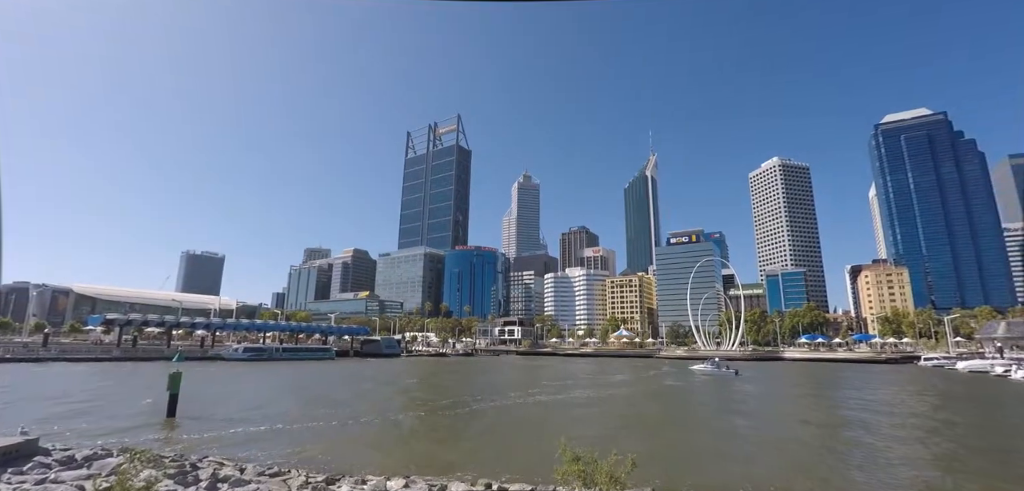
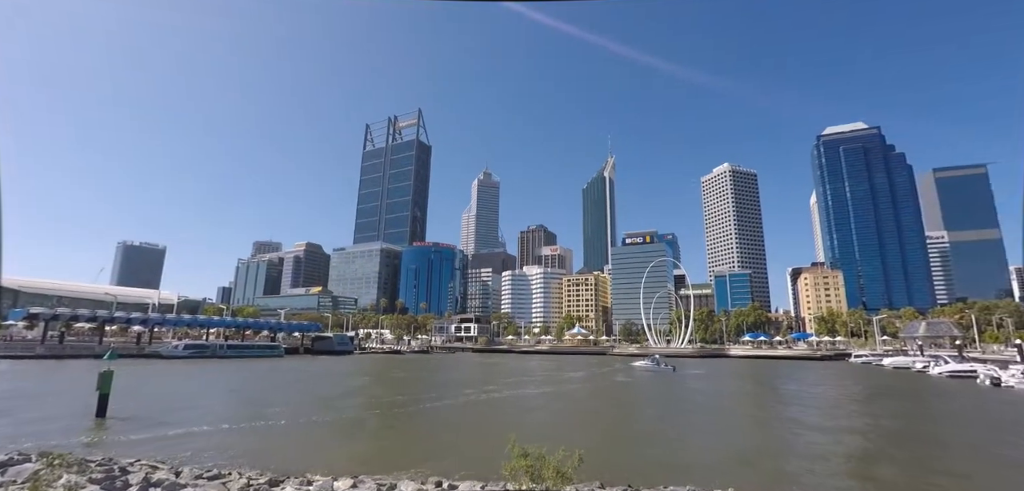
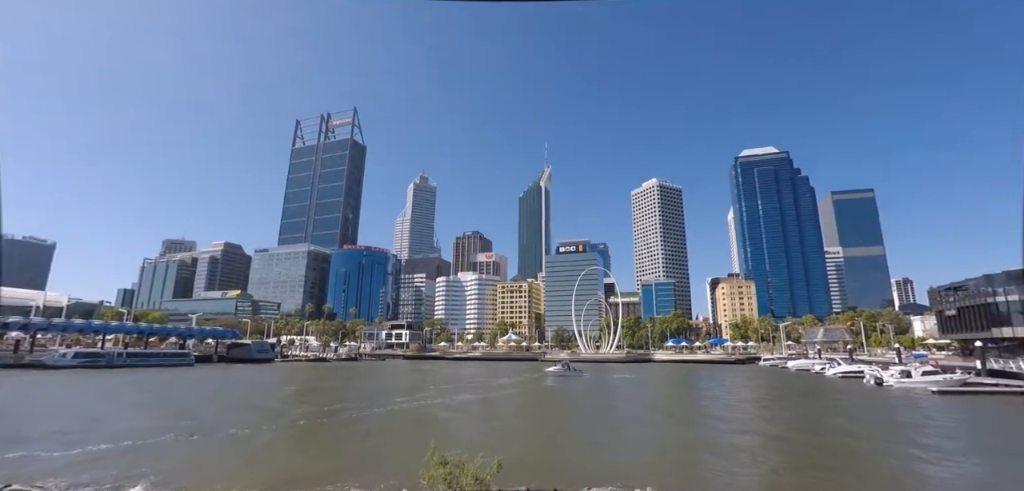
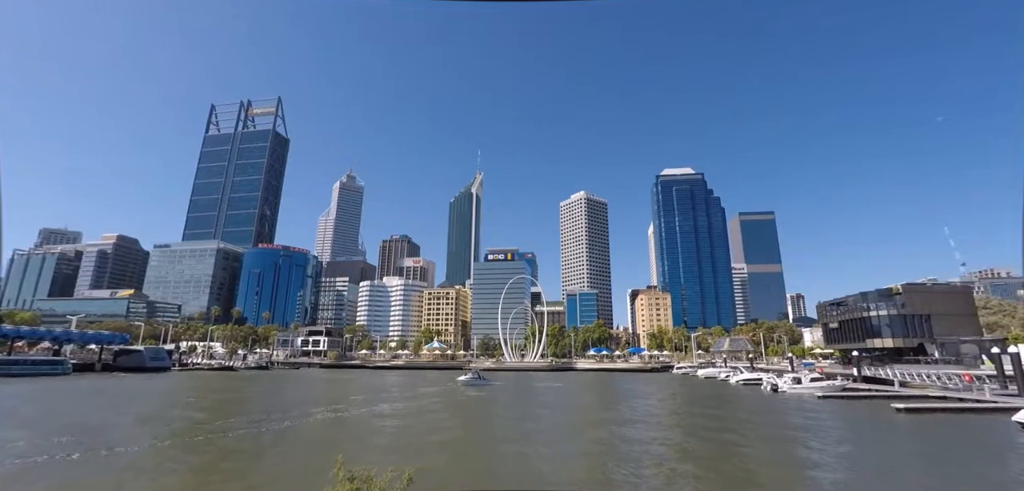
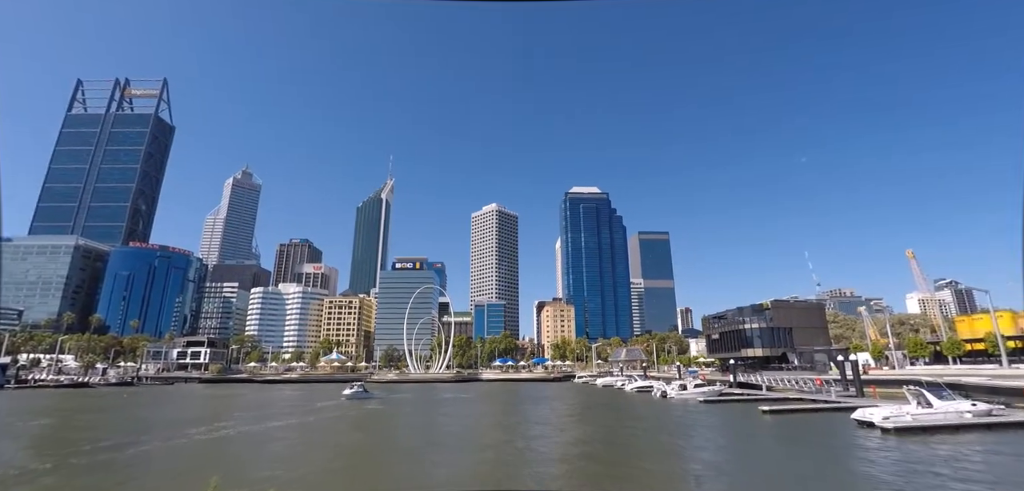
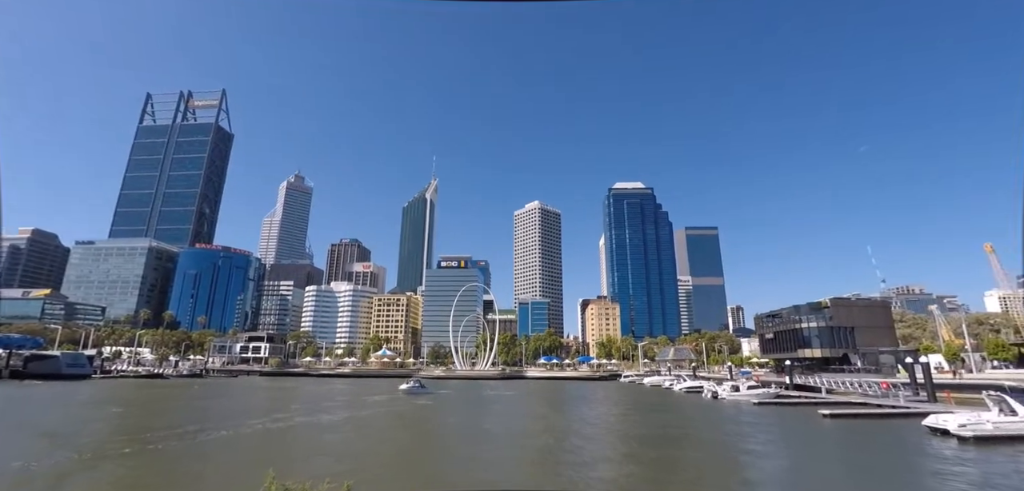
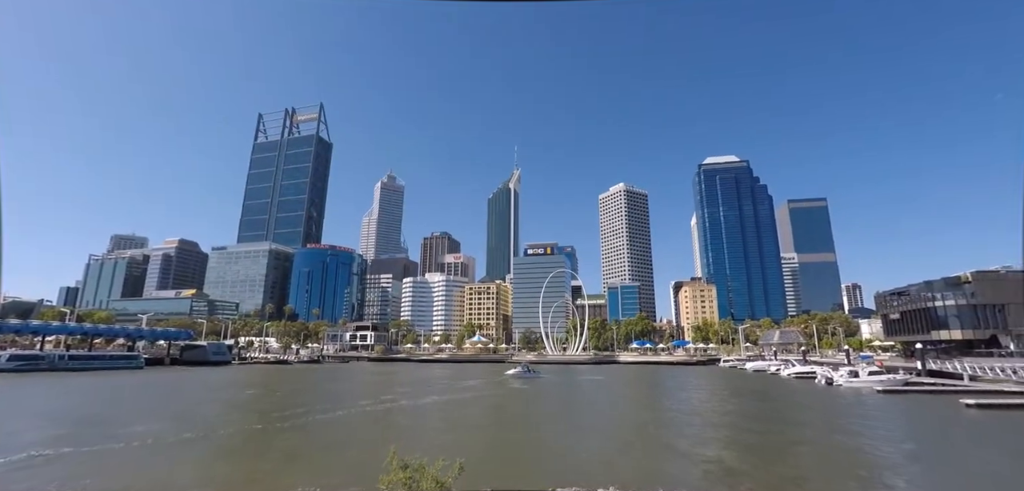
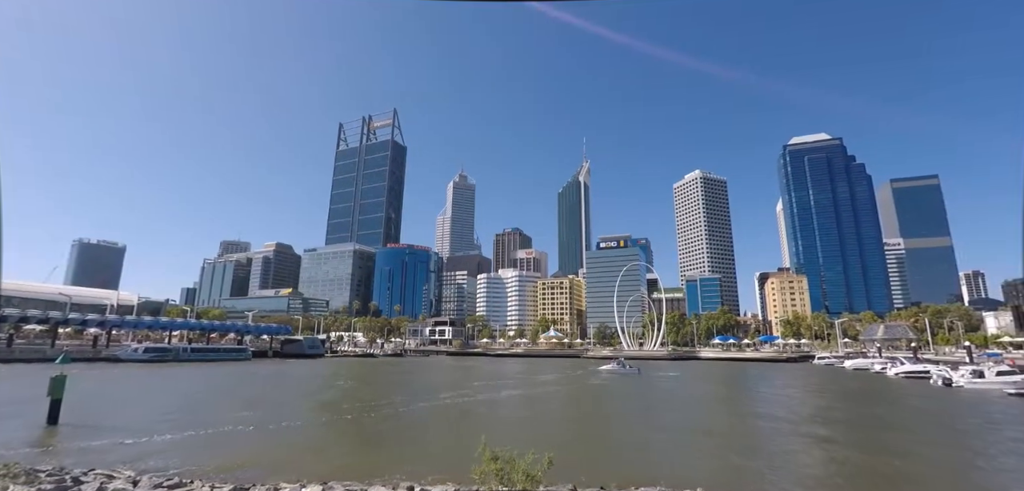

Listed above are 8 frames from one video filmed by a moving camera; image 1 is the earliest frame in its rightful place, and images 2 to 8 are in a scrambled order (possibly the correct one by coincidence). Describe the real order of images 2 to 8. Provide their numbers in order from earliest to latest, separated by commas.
2, 8, 3, 7, 4, 6, 5
